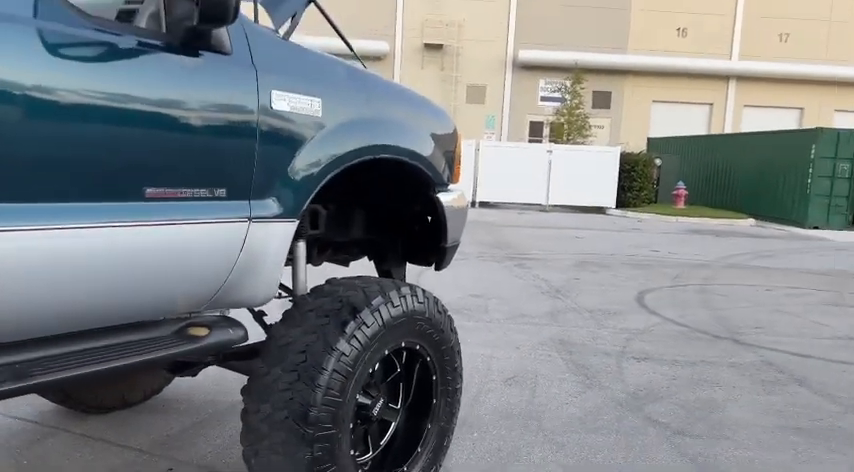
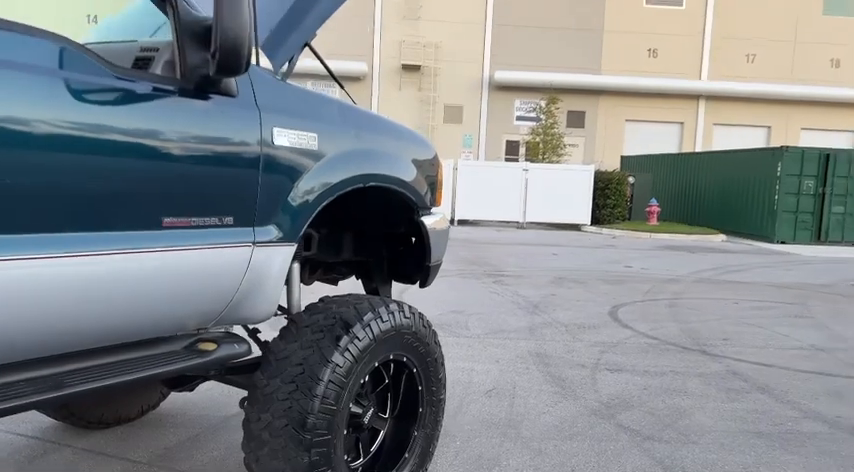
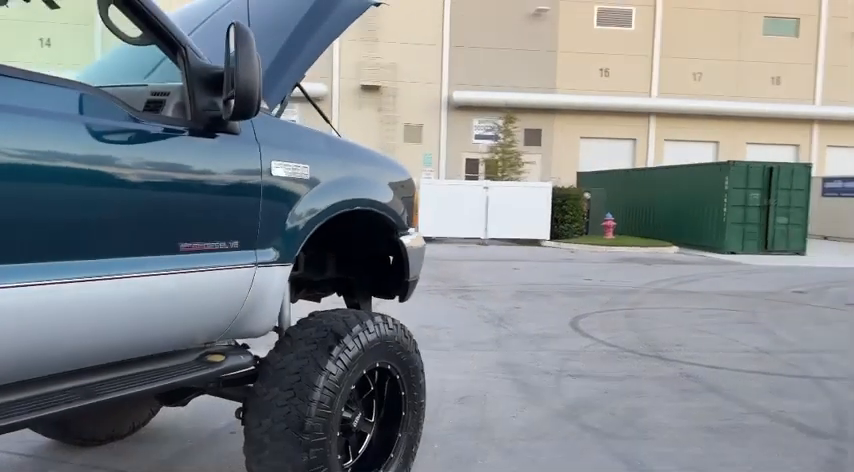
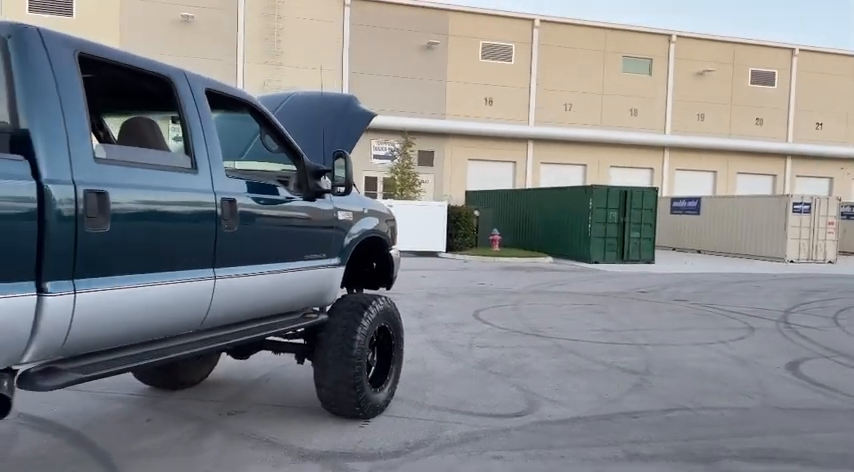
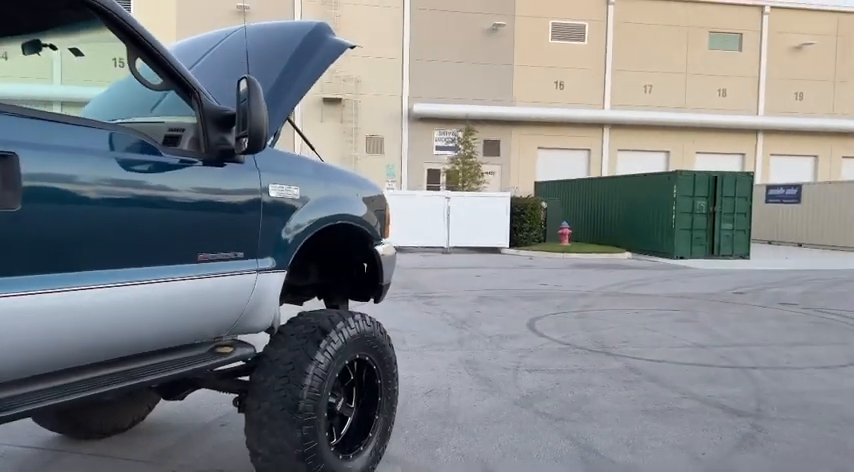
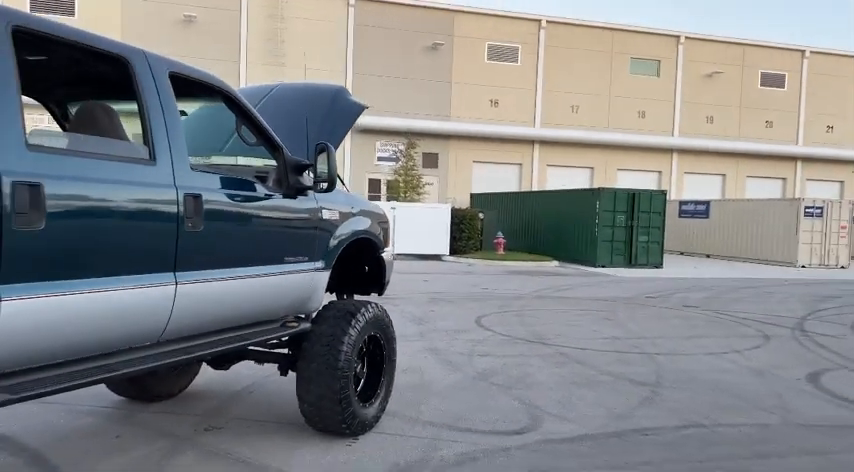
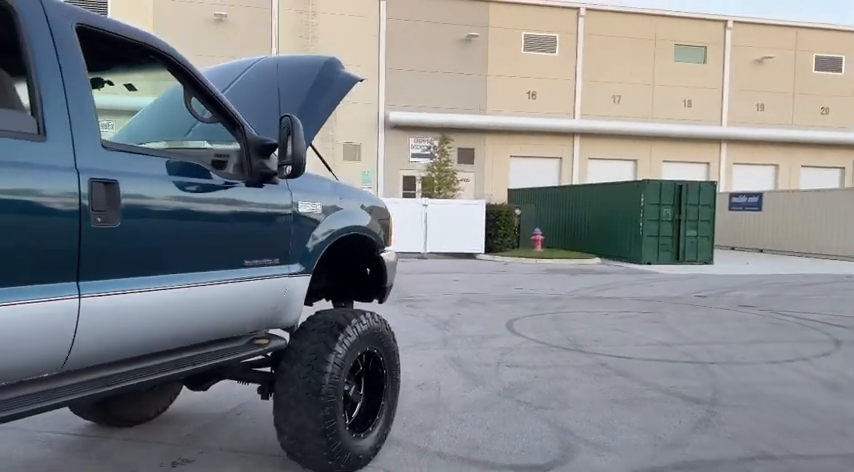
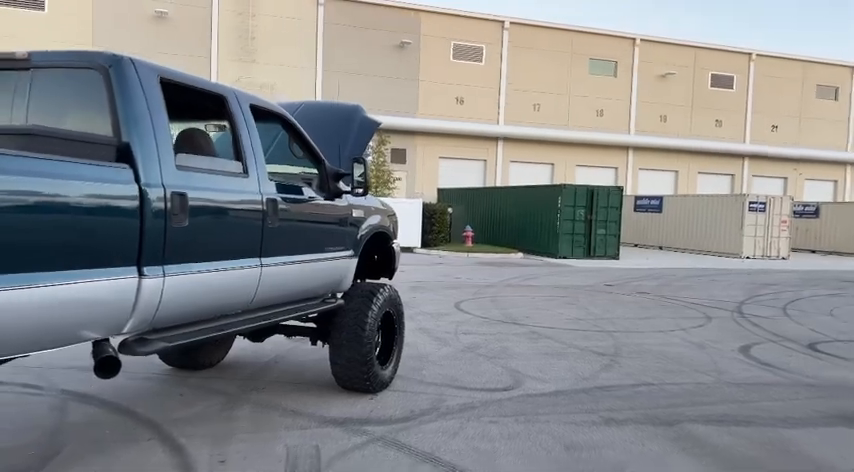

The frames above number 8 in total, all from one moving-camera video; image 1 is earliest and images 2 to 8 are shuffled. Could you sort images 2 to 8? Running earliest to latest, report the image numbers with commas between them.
2, 3, 5, 7, 6, 4, 8
